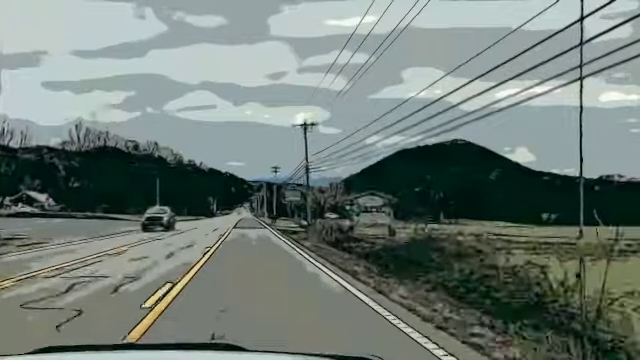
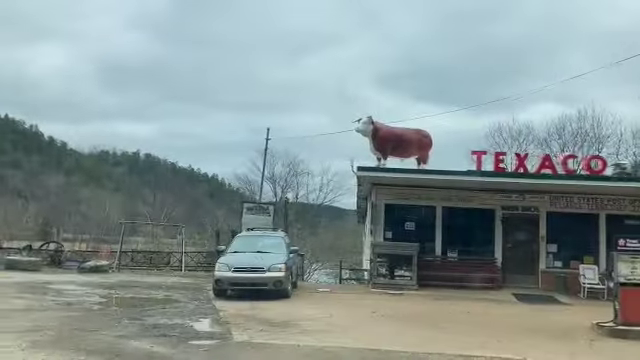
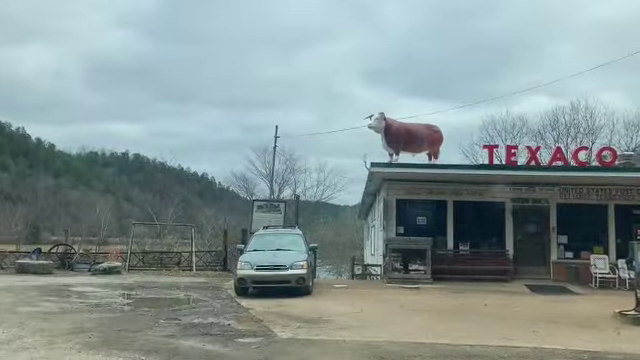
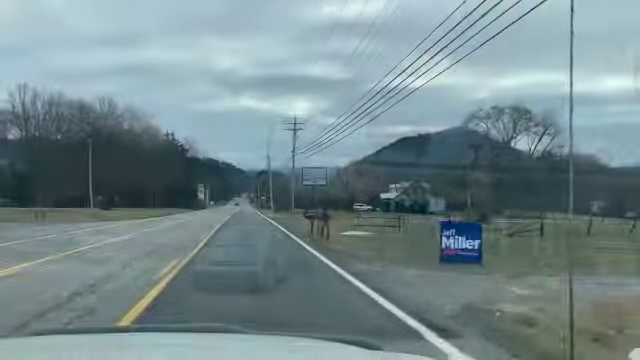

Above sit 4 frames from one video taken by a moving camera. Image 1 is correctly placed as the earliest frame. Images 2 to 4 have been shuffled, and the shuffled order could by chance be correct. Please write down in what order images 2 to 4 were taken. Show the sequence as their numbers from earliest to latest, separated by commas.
4, 2, 3
